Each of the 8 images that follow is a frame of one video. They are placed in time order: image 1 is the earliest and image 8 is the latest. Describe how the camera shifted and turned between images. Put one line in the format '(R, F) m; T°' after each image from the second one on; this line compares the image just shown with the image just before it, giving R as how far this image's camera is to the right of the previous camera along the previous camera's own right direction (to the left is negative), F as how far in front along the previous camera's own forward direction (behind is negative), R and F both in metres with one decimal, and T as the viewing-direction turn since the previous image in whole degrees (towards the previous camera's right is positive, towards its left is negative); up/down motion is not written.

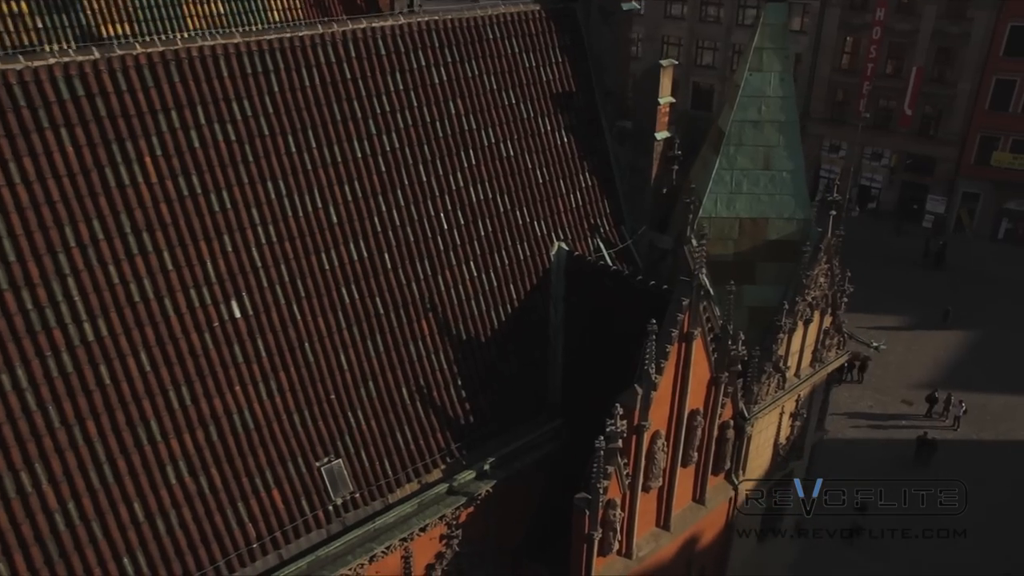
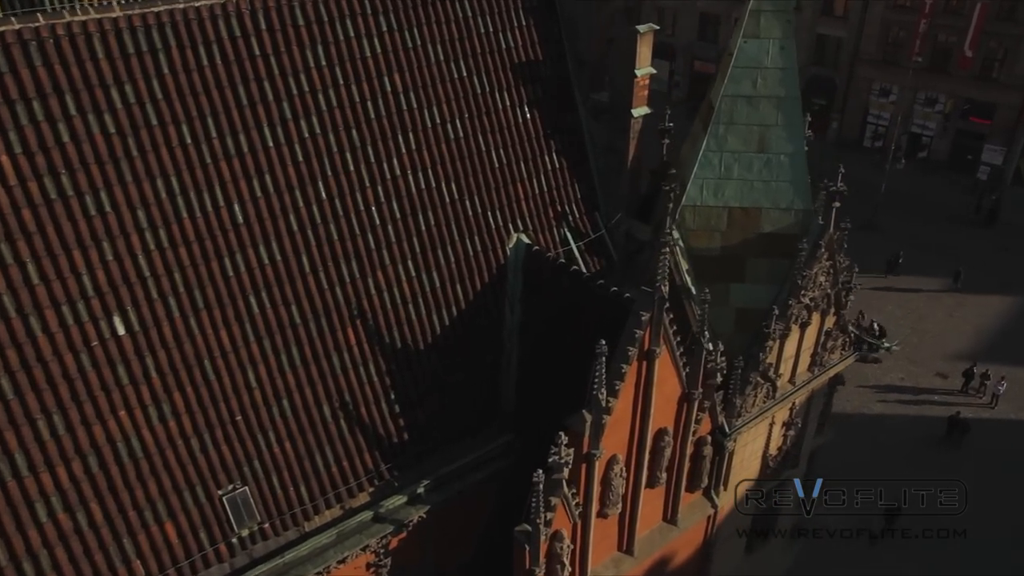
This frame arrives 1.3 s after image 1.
(+1.4, +1.5) m; -3°
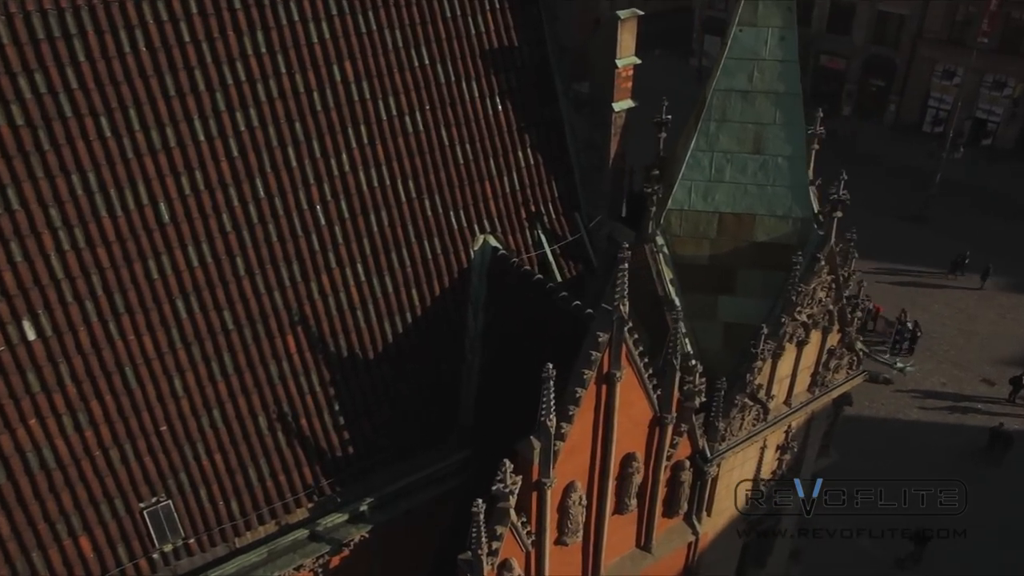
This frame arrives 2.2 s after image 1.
(+1.2, +0.9) m; -4°
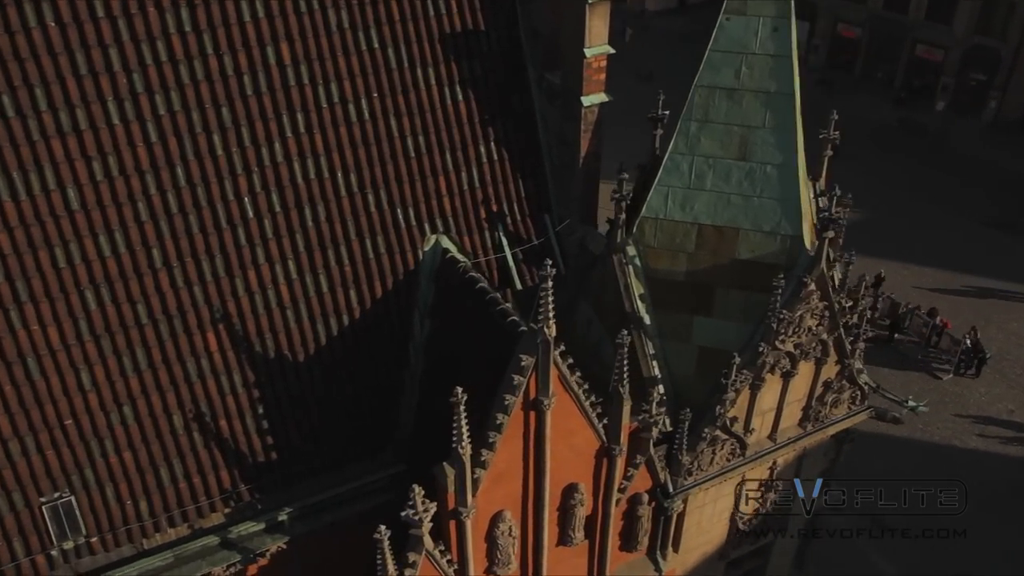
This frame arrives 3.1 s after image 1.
(+1.7, +1.0) m; -6°
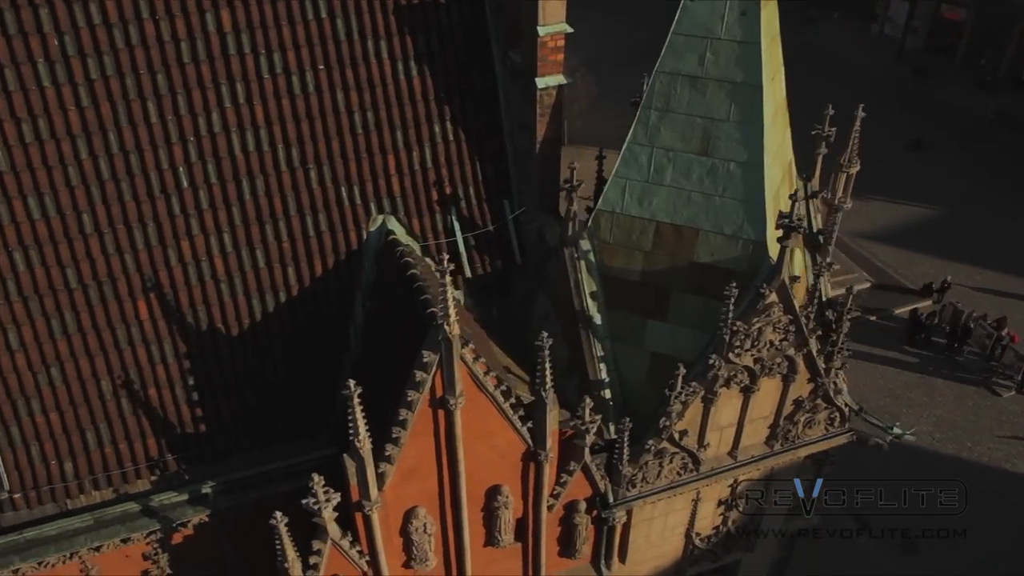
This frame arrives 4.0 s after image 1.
(+1.7, +0.6) m; -6°
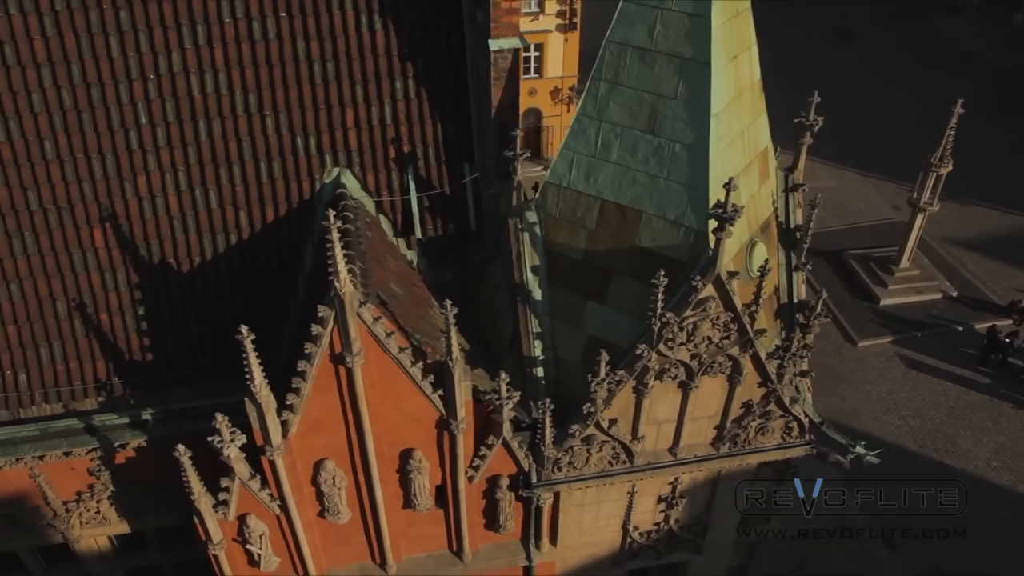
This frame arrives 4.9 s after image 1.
(+2.0, +0.4) m; -8°
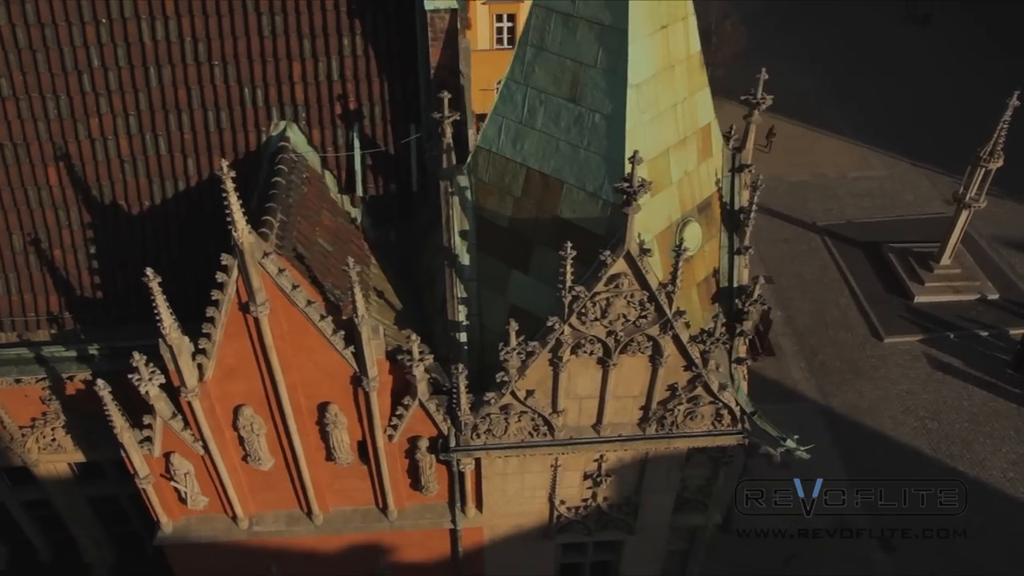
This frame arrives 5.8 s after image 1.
(+1.6, +0.1) m; -5°
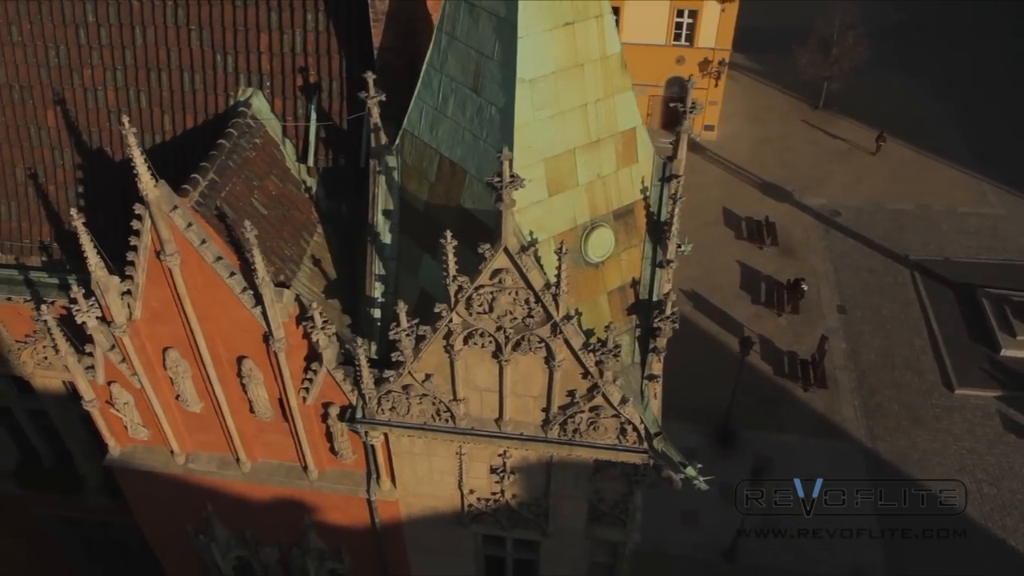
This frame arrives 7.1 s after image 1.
(+2.6, +0.2) m; -10°
